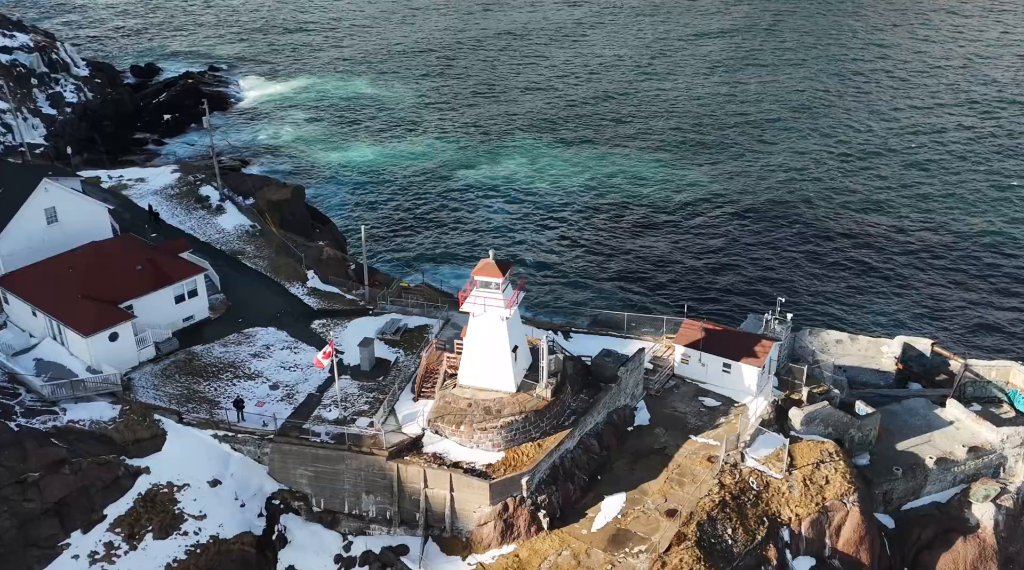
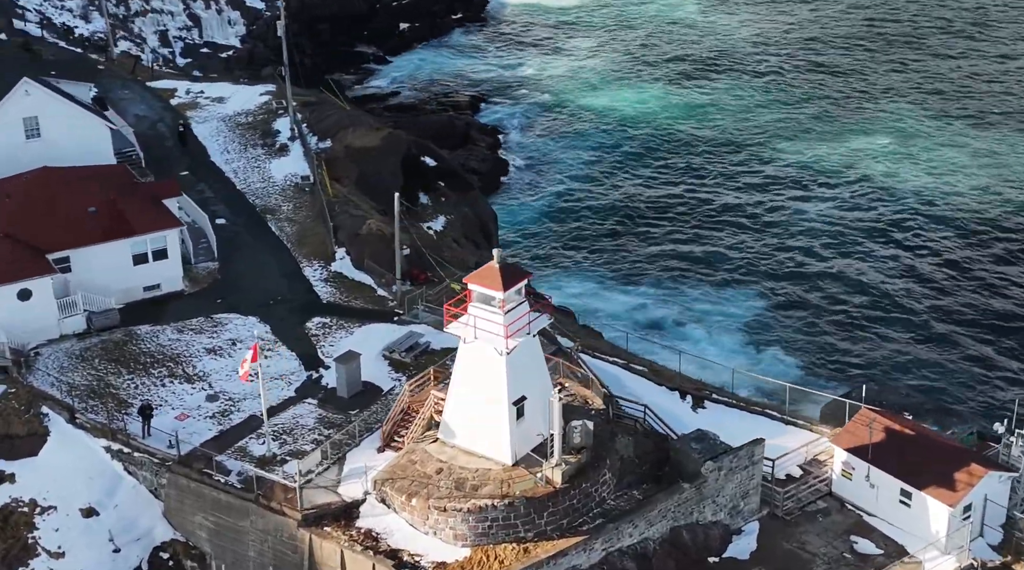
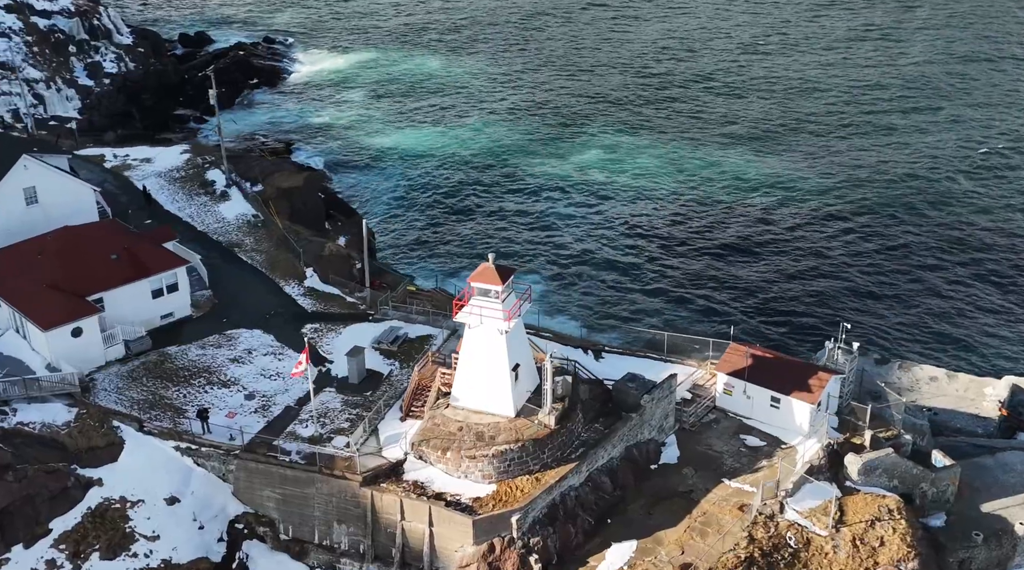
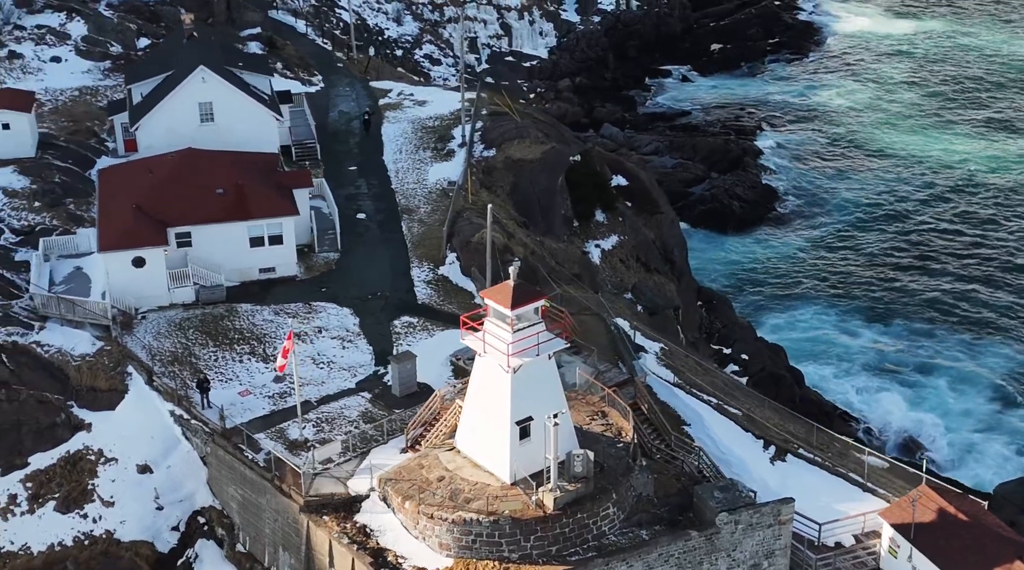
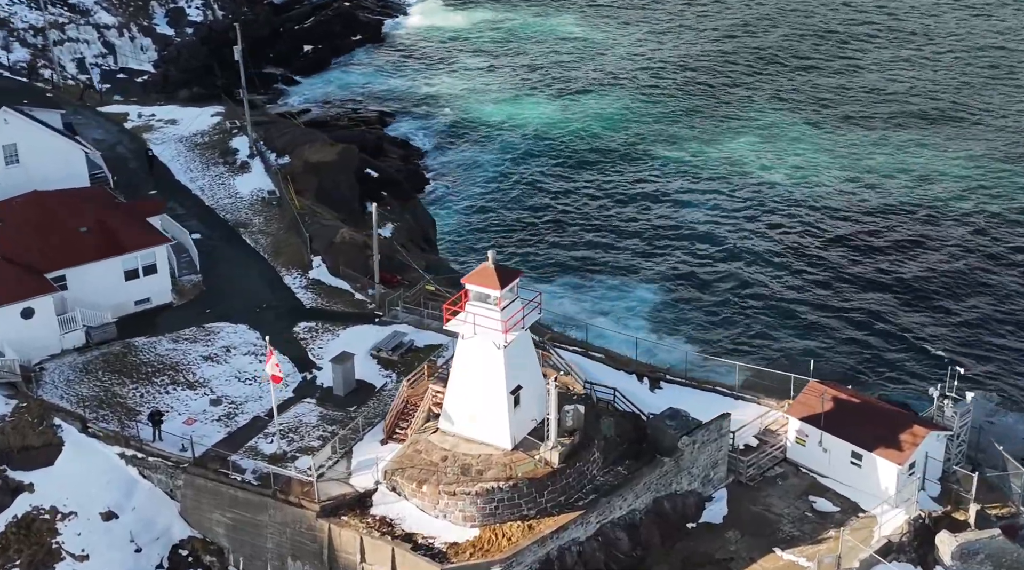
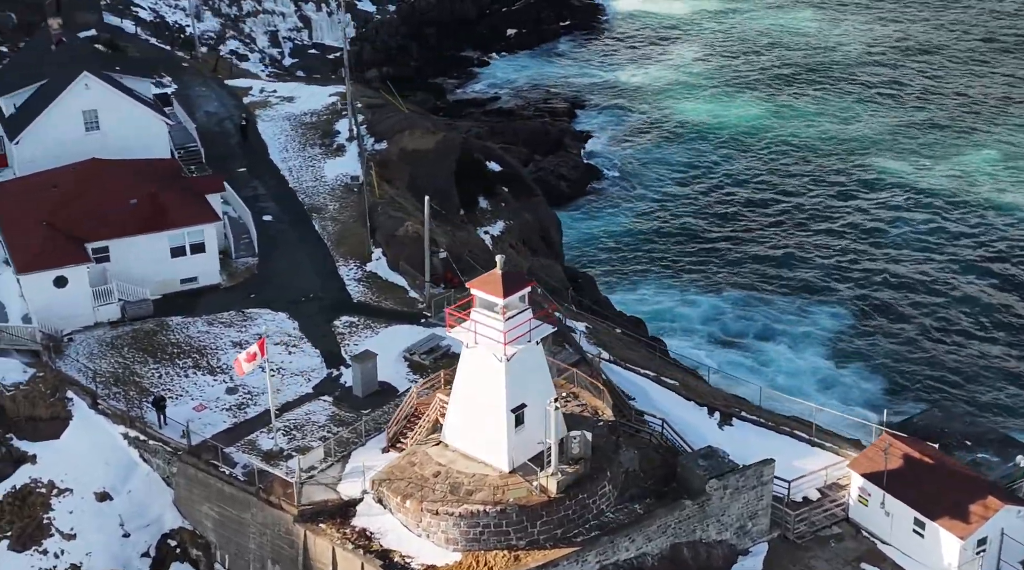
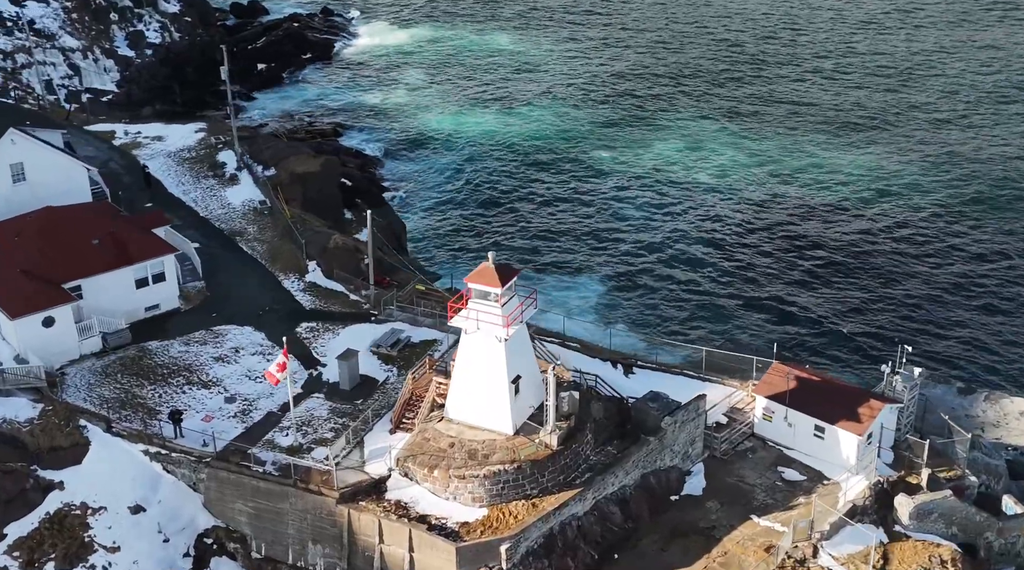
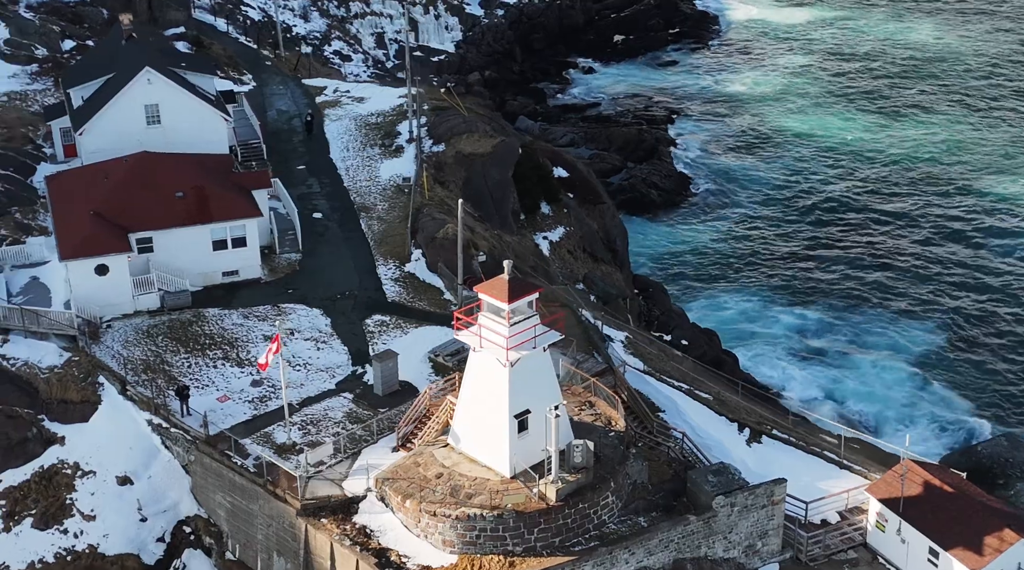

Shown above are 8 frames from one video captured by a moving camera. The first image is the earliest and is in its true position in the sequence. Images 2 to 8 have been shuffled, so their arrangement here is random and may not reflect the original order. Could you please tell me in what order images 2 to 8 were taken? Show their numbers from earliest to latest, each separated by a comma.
3, 7, 5, 2, 6, 8, 4
